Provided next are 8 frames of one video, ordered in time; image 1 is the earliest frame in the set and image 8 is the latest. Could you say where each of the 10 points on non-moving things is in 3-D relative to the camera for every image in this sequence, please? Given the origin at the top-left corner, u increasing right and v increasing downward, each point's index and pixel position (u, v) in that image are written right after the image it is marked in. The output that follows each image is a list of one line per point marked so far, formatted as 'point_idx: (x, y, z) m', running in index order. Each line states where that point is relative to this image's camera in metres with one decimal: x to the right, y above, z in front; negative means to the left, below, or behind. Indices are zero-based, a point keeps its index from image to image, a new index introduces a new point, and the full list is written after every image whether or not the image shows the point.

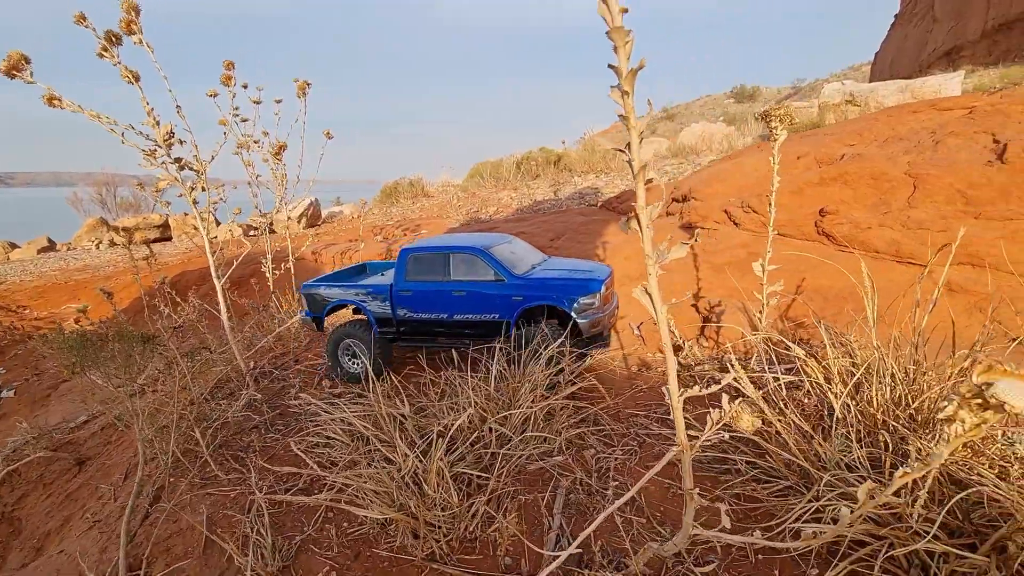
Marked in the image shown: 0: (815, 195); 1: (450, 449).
0: (+3.7, +1.1, +6.1) m
1: (-0.4, -1.0, +3.1) m
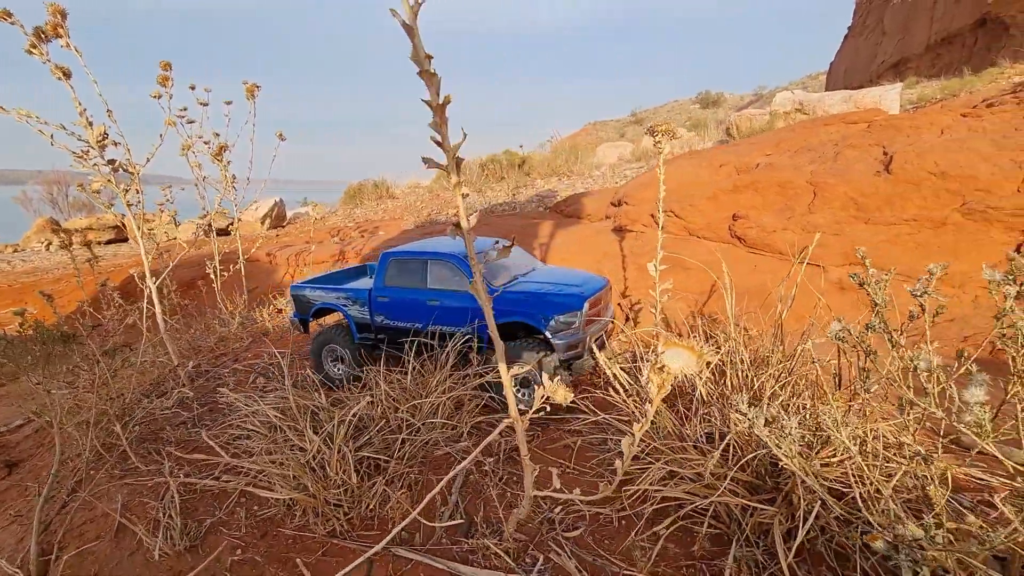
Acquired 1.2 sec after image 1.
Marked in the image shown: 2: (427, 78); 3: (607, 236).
0: (+2.9, +1.2, +6.6) m
1: (-1.0, -1.0, +3.3) m
2: (-0.3, +0.6, +1.5) m
3: (+1.4, +0.8, +7.2) m
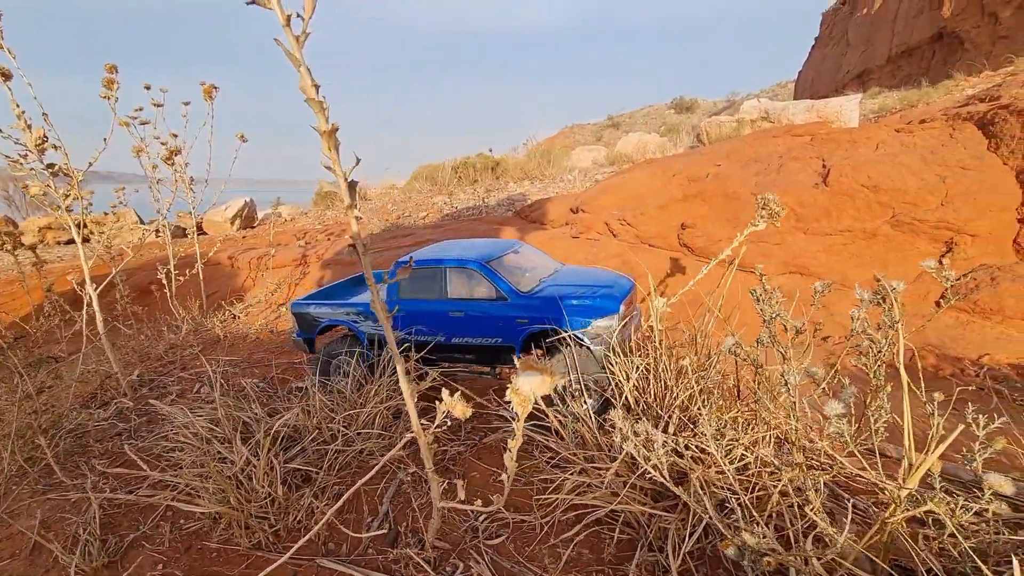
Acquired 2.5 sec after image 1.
0: (+2.3, +1.1, +6.8) m
1: (-1.5, -1.1, +3.3) m
2: (-0.6, +0.6, +1.6) m
3: (+0.8, +0.7, +7.3) m
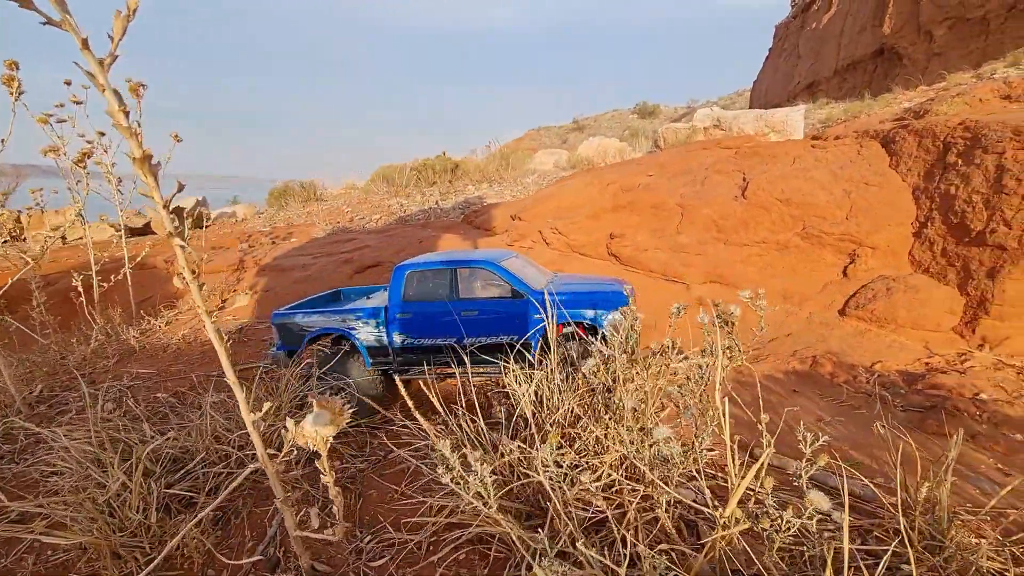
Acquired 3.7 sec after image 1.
0: (+1.3, +1.0, +6.9) m
1: (-2.2, -1.2, +3.2) m
2: (-1.2, +0.5, +1.5) m
3: (-0.2, +0.6, +7.3) m
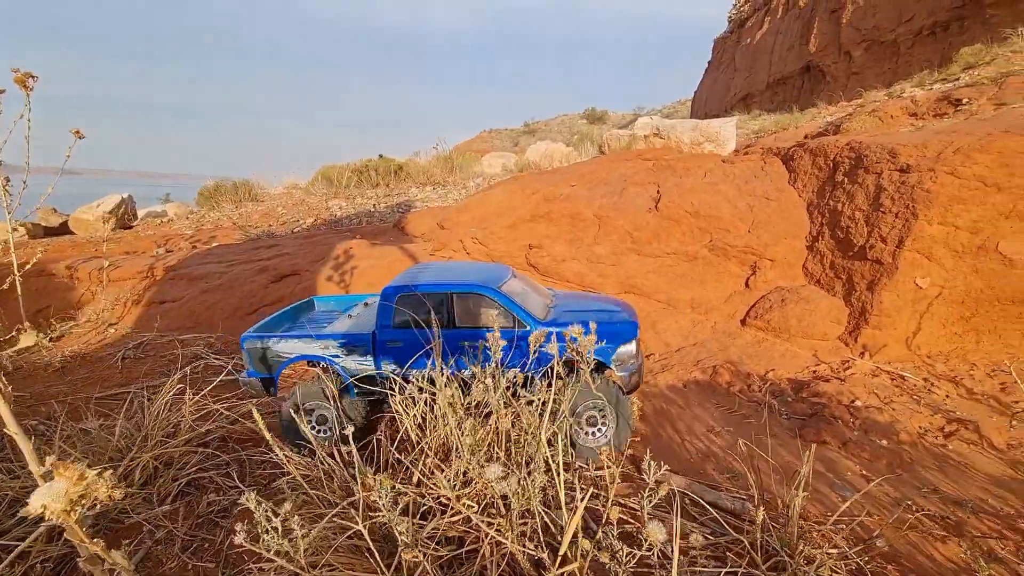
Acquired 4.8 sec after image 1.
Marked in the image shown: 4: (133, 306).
0: (+0.2, +0.8, +6.9) m
1: (-2.9, -1.3, +2.9) m
2: (-1.8, +0.4, +1.3) m
3: (-1.3, +0.4, +7.2) m
4: (-6.2, -0.3, +8.1) m
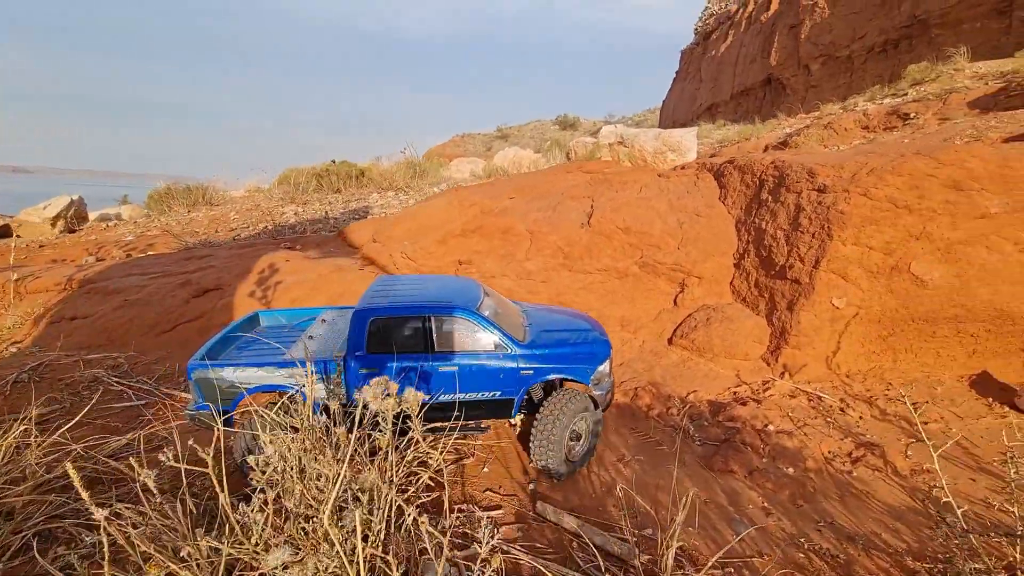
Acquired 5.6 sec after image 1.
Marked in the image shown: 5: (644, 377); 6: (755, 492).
0: (-0.7, +0.6, +6.7) m
1: (-3.6, -1.5, +2.5) m
2: (-2.4, +0.2, +1.0) m
3: (-2.2, +0.2, +6.9) m
4: (-7.2, -0.5, +7.5) m
5: (+1.4, -0.9, +5.1) m
6: (+1.7, -1.4, +3.5) m
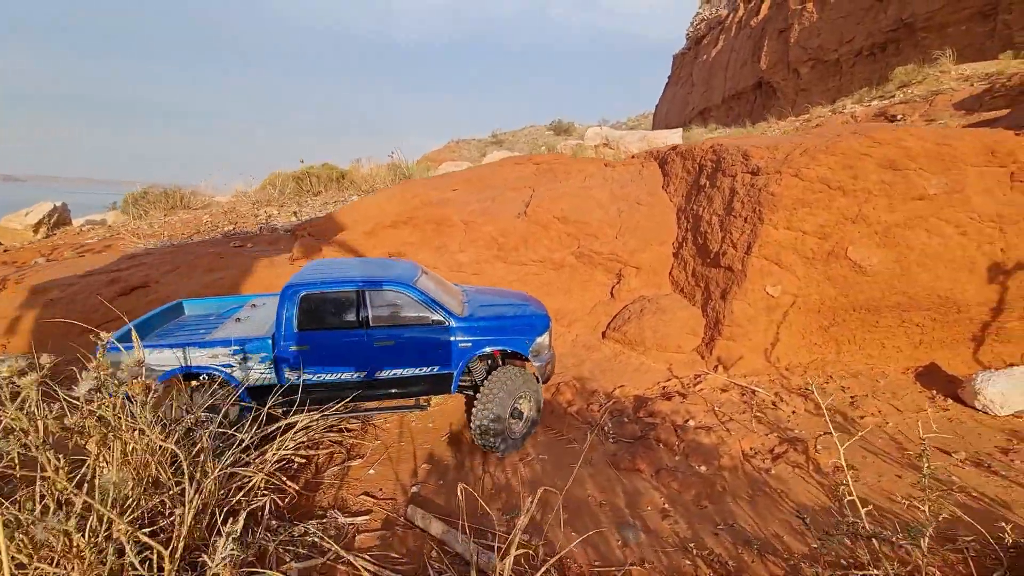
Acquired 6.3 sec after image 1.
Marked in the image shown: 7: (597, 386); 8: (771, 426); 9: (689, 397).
0: (-1.5, +0.7, +6.4) m
1: (-4.3, -1.4, +2.2) m
2: (-3.1, +0.3, +0.7) m
3: (-3.1, +0.3, +6.6) m
4: (-8.0, -0.5, +7.1) m
5: (+0.6, -0.8, +4.8) m
6: (+0.9, -1.3, +3.2) m
7: (+0.8, -0.9, +4.6) m
8: (+2.1, -1.1, +3.9) m
9: (+1.5, -0.9, +4.3) m
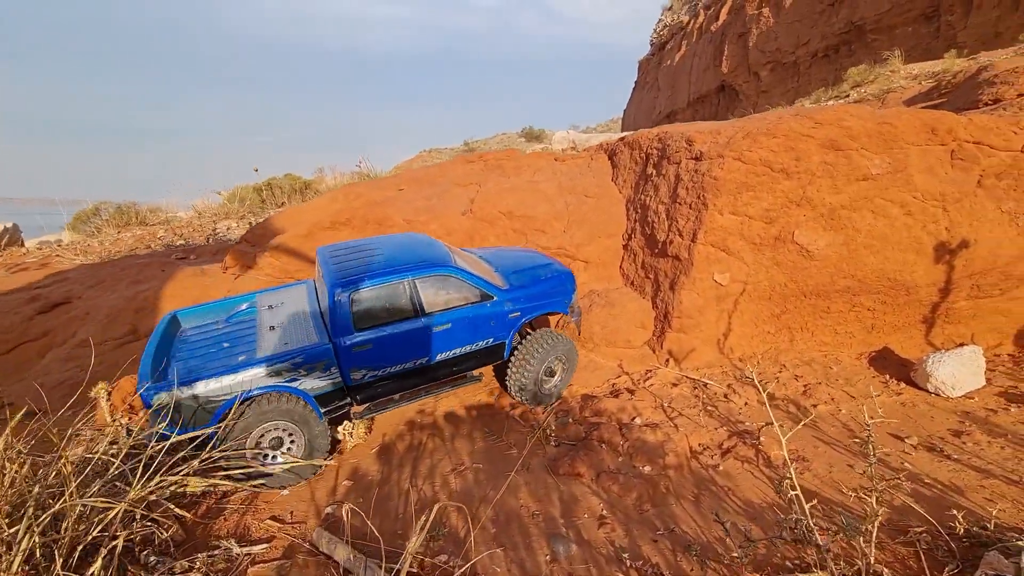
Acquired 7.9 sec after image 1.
0: (-2.2, +0.6, +6.1) m
1: (-4.7, -1.5, +1.7) m
2: (-3.5, +0.3, +0.3) m
3: (-3.7, +0.1, +6.1) m
4: (-8.6, -0.8, +6.5) m
5: (+0.1, -0.8, +4.6) m
6: (+0.5, -1.2, +2.9) m
7: (+0.3, -0.9, +4.3) m
8: (+1.6, -1.0, +3.7) m
9: (+1.0, -0.9, +4.0) m
